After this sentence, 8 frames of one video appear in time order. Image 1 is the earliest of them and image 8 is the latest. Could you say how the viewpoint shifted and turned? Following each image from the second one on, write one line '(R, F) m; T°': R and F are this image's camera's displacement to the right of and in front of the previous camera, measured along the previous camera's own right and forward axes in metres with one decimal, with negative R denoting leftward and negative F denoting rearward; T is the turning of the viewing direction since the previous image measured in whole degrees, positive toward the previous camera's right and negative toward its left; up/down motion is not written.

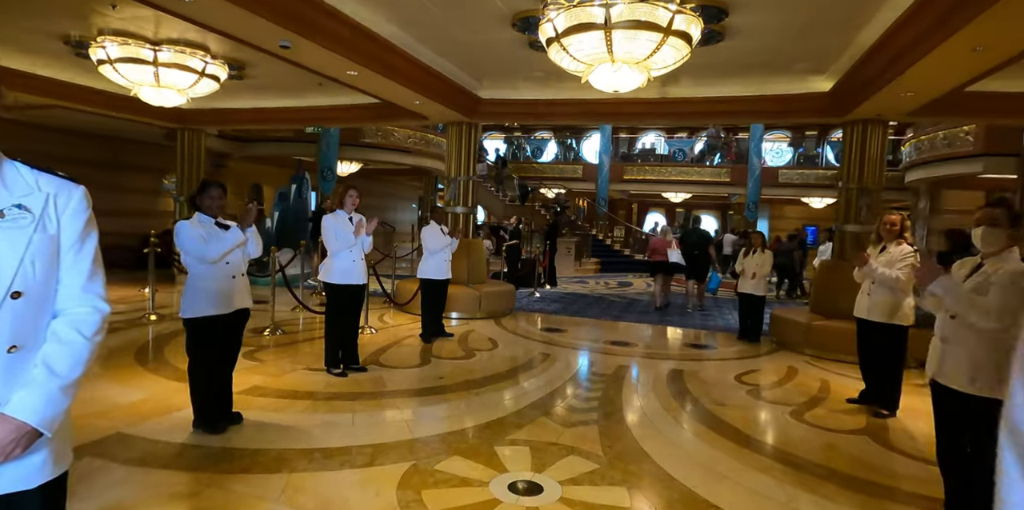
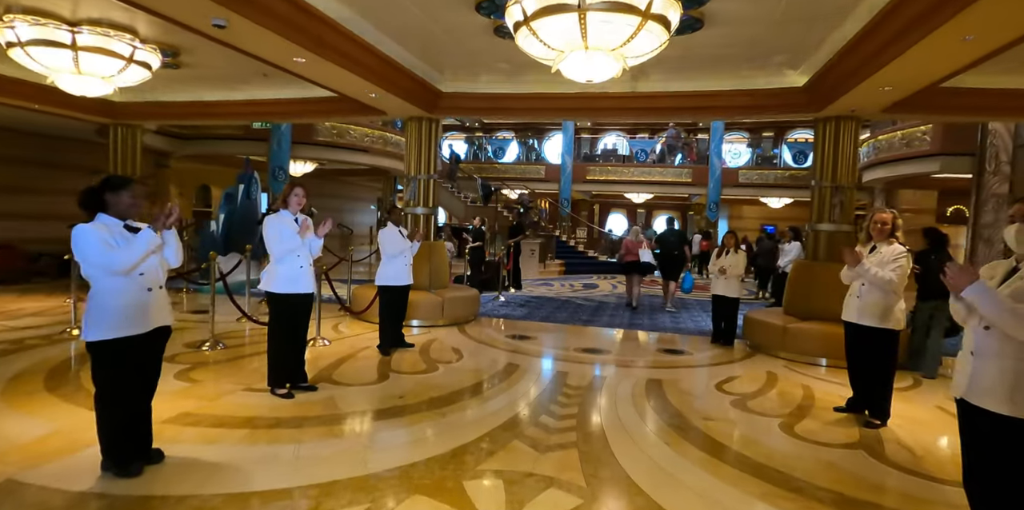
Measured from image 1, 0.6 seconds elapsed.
(0.0, +0.4) m; +4°
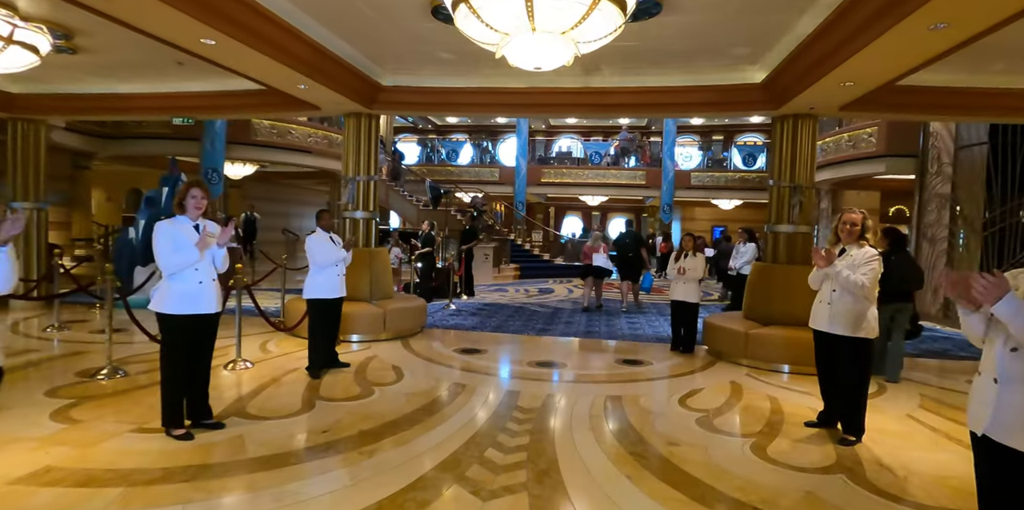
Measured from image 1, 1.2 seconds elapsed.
(+0.1, +0.5) m; +5°
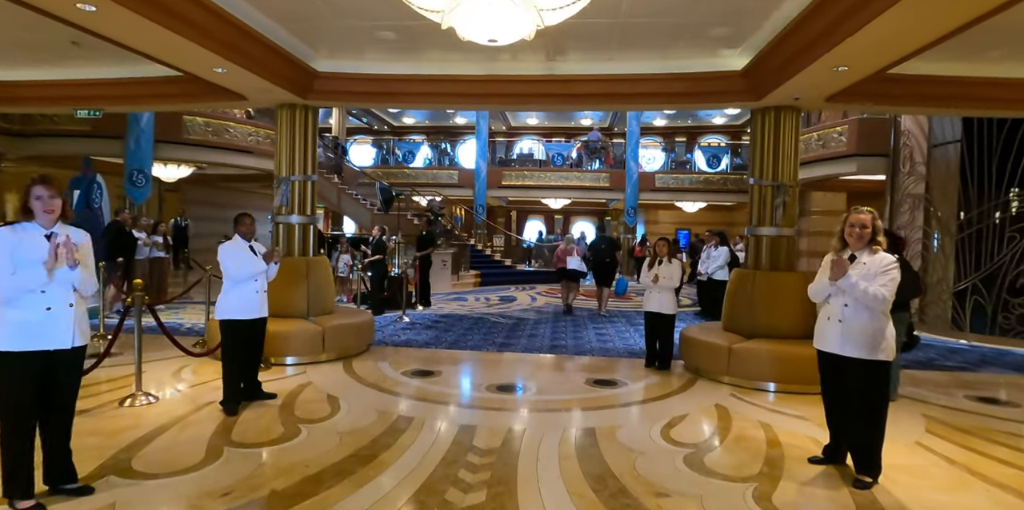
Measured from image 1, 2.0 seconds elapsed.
(+0.1, +0.6) m; +4°
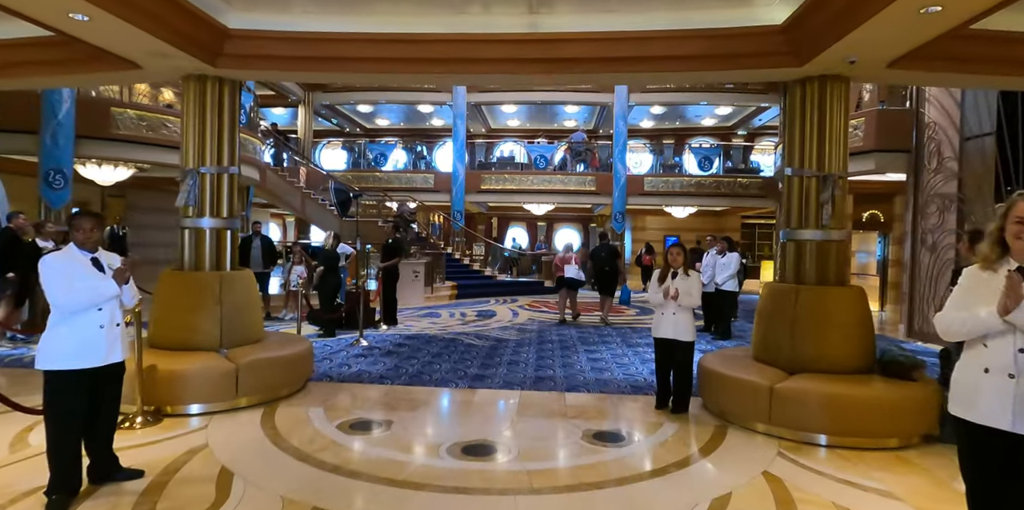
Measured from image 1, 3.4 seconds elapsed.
(+0.1, +1.2) m; +2°
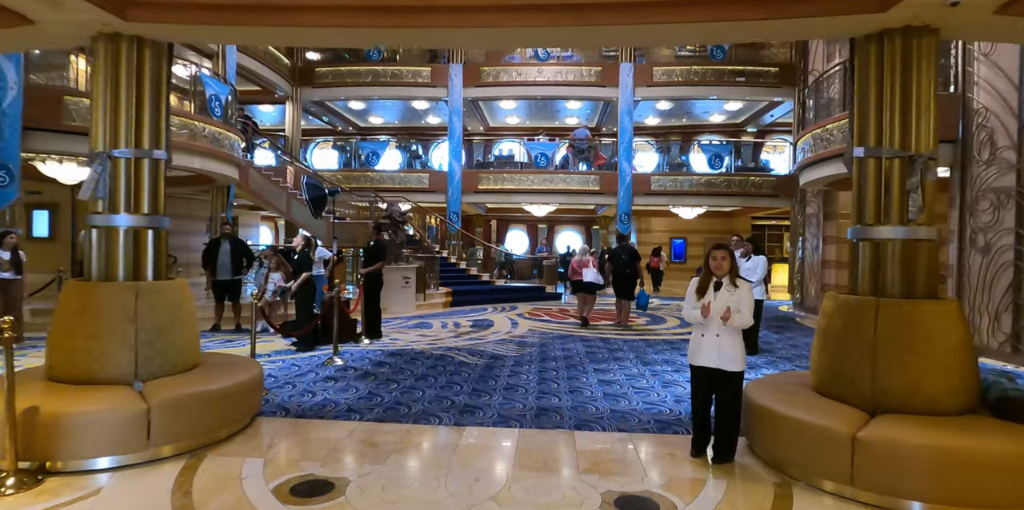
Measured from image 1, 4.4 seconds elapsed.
(0.0, +0.9) m; 0°
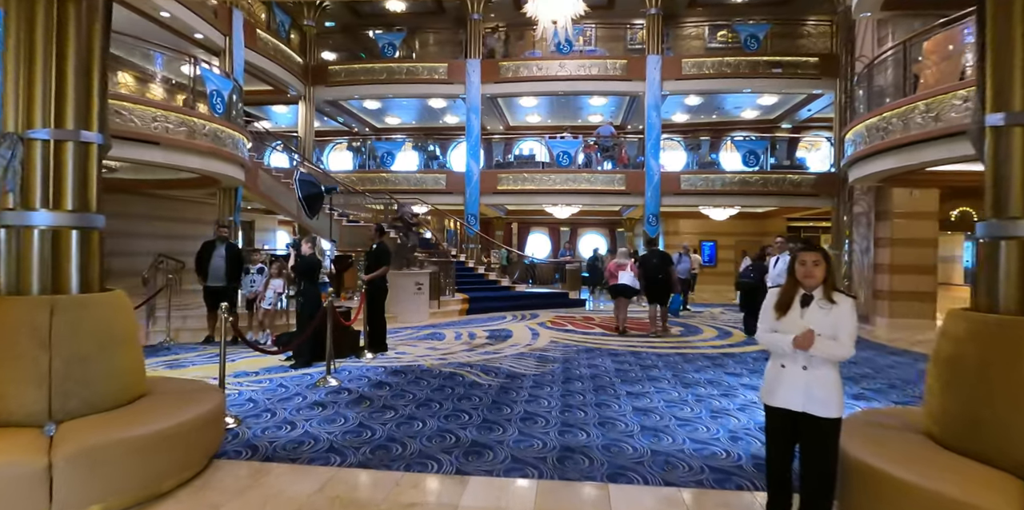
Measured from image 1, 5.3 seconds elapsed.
(0.0, +0.8) m; -2°
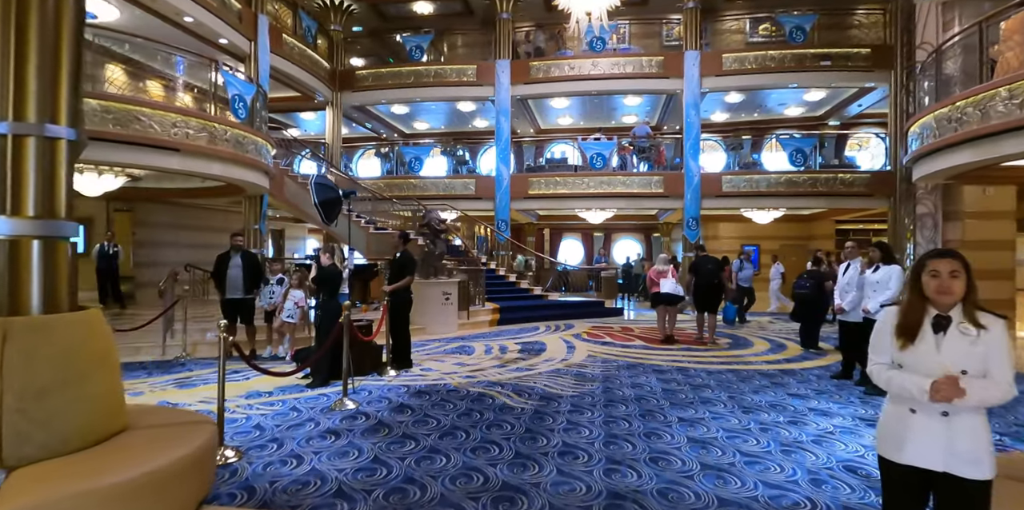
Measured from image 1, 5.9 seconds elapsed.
(0.0, +0.5) m; -3°
